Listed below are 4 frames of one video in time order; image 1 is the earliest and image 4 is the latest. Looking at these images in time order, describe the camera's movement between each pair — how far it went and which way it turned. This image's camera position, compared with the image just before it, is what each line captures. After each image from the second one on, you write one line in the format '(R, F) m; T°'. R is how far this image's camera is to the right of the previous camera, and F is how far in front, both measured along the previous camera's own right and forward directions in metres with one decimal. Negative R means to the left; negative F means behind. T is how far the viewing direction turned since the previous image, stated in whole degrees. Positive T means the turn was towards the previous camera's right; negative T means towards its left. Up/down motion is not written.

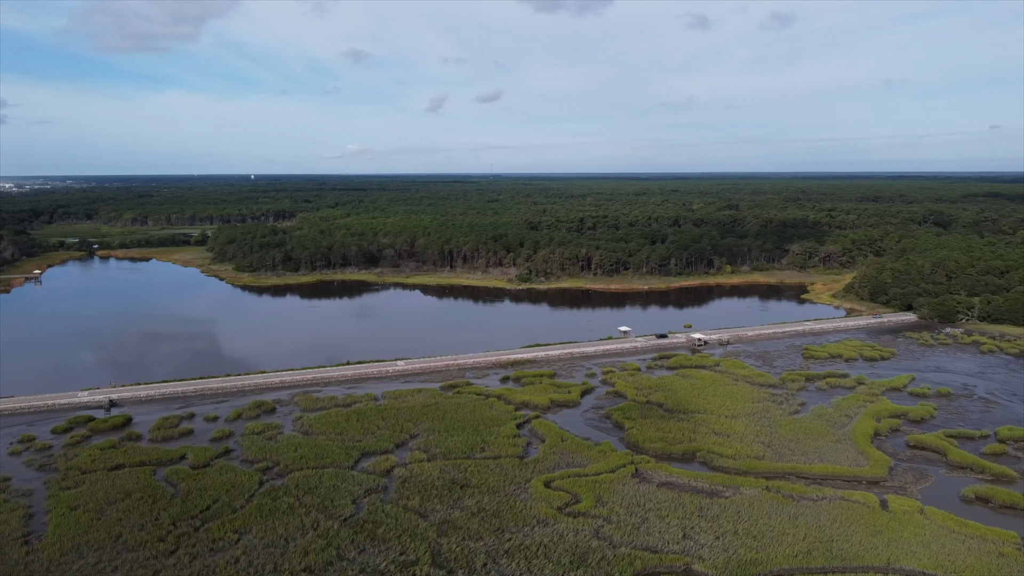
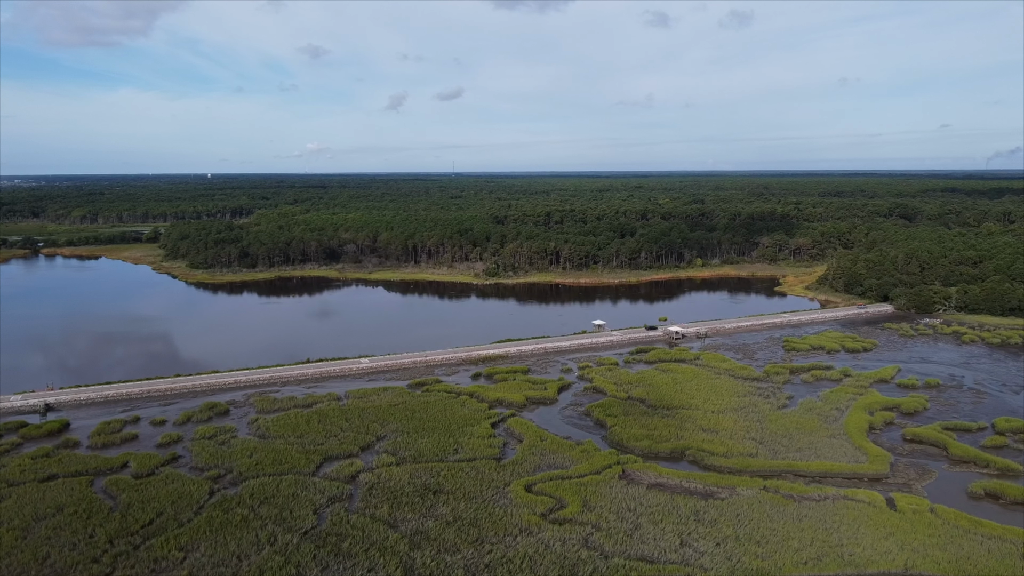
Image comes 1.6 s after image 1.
(-0.4, +2.3) m; +3°
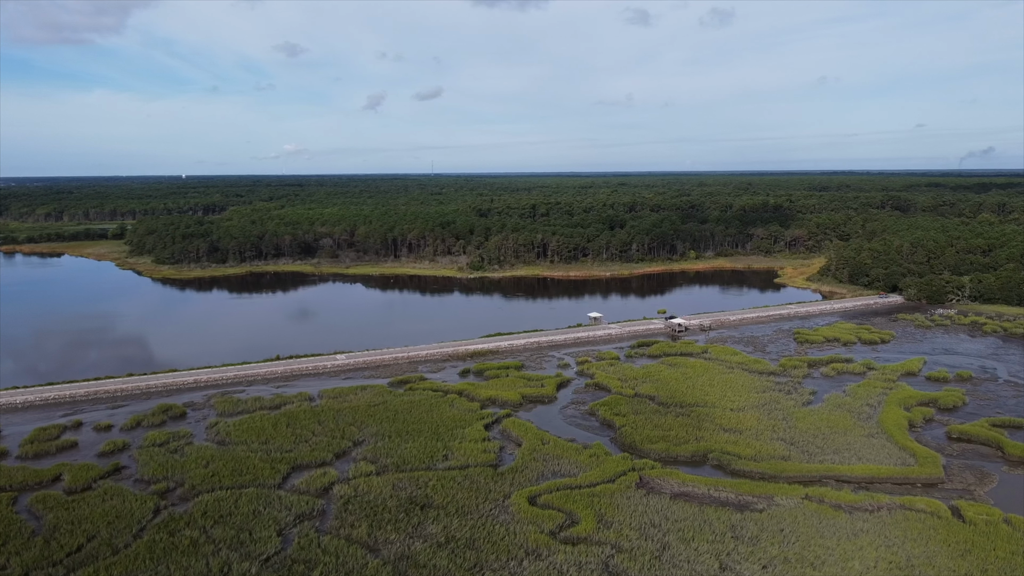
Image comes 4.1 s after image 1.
(-0.5, +3.7) m; +1°
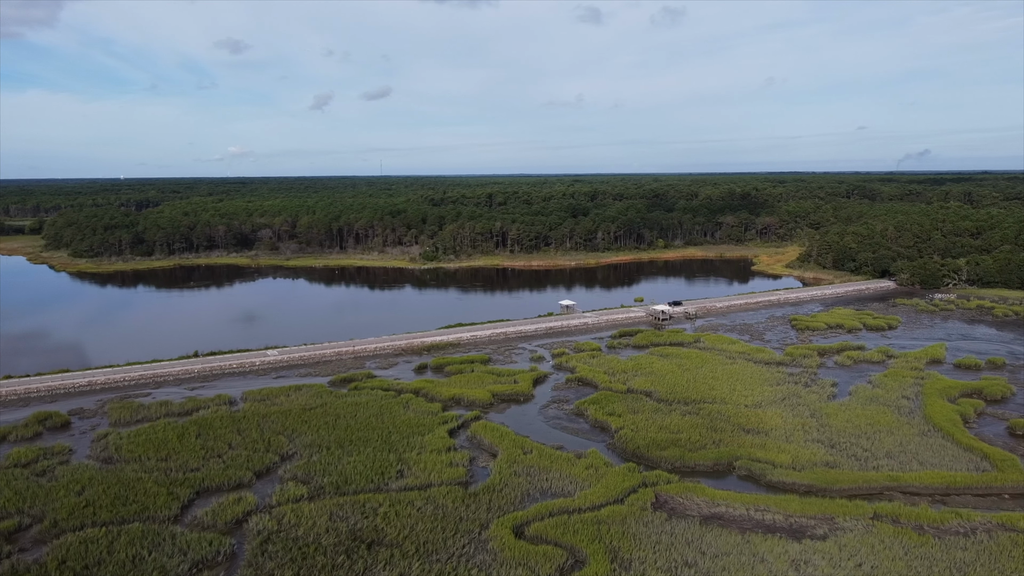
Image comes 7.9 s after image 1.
(-0.5, +5.5) m; +3°
